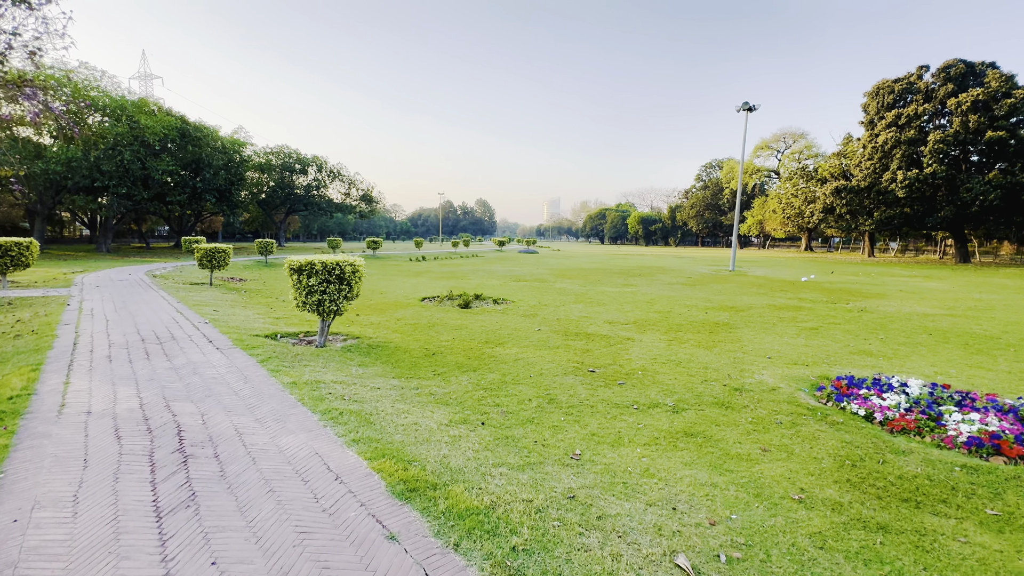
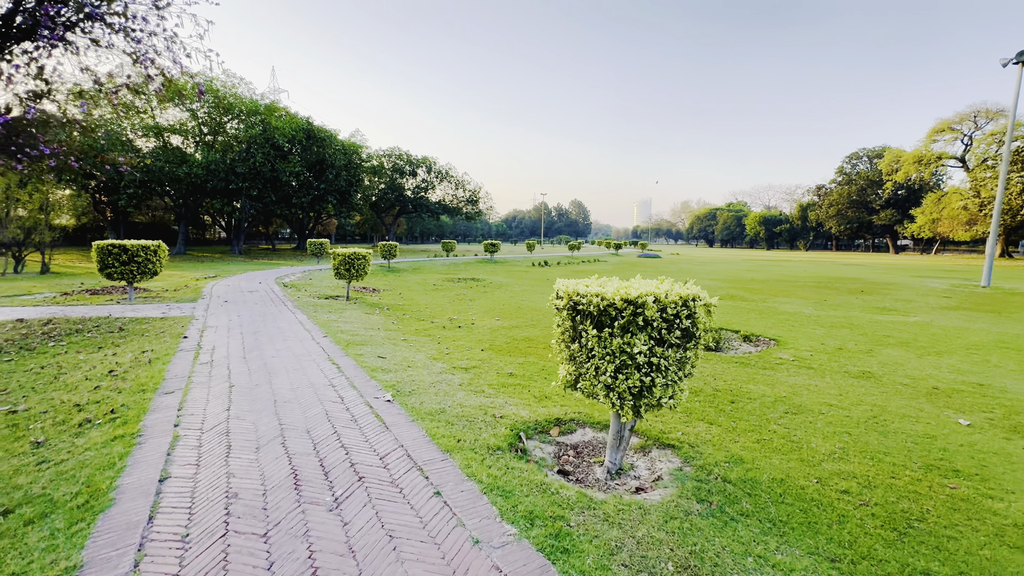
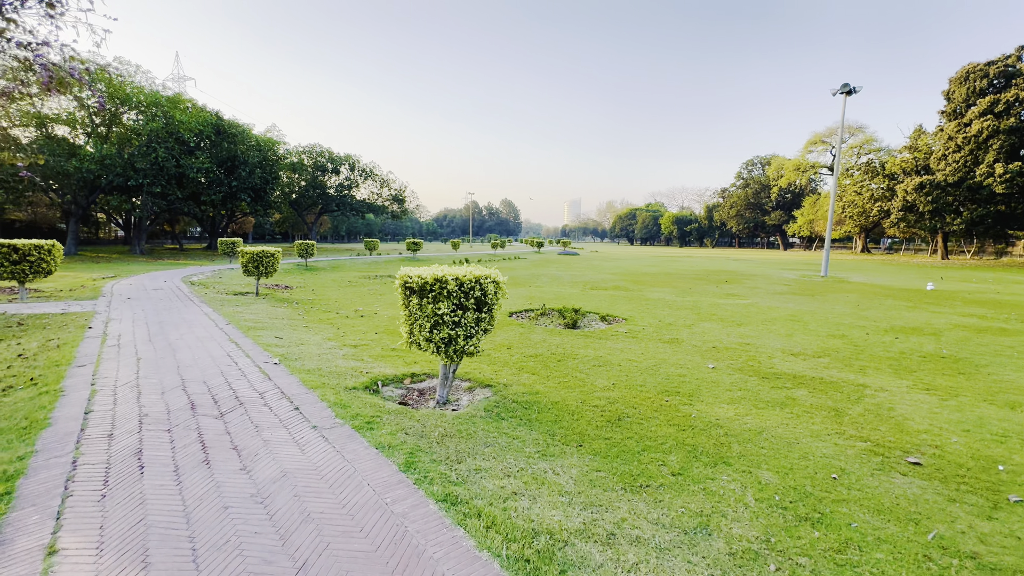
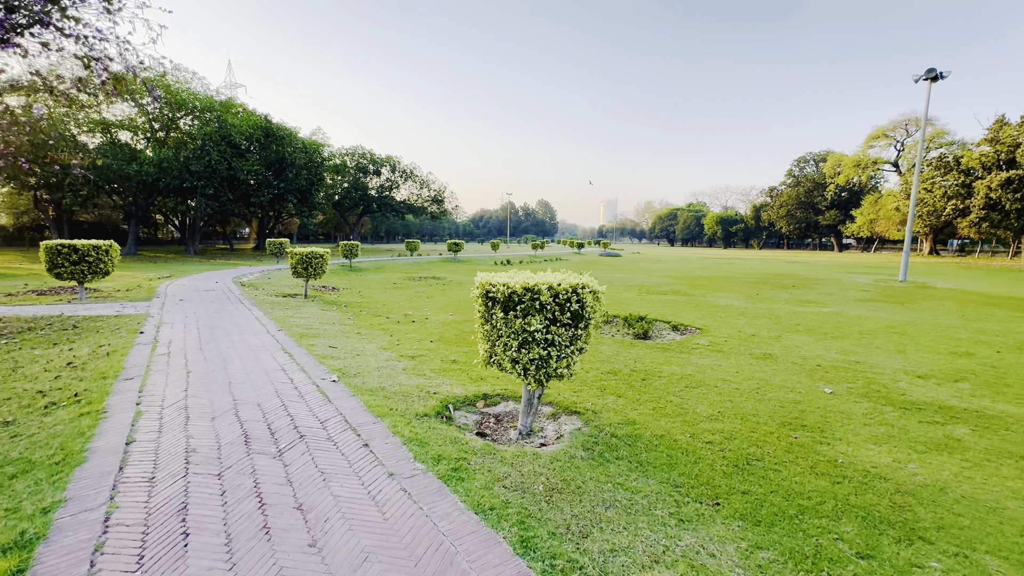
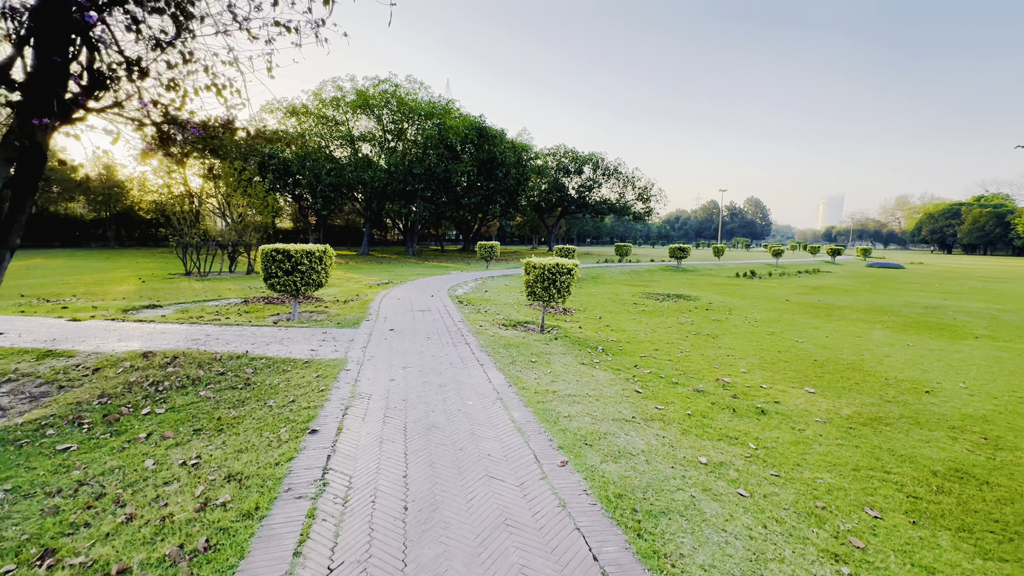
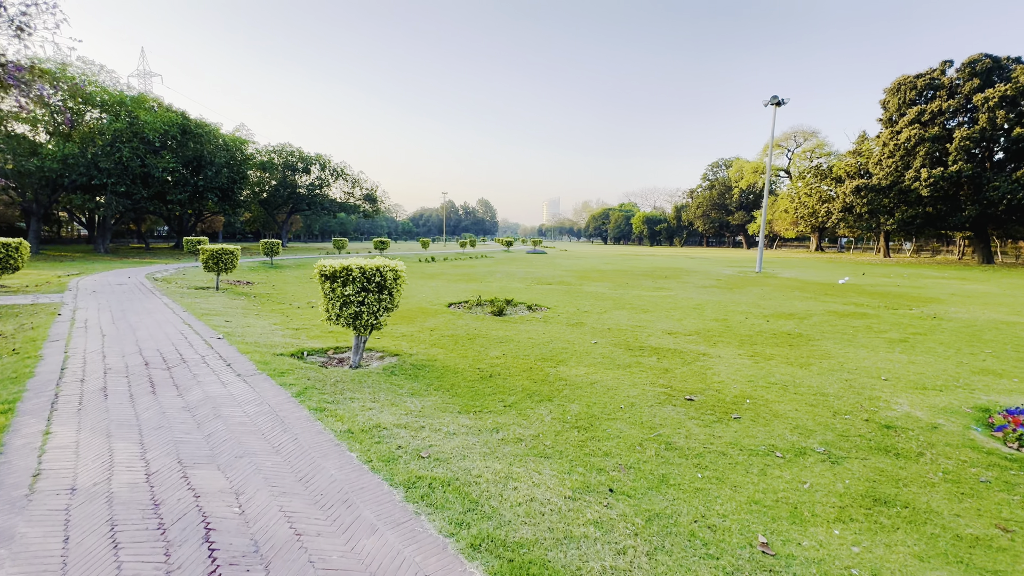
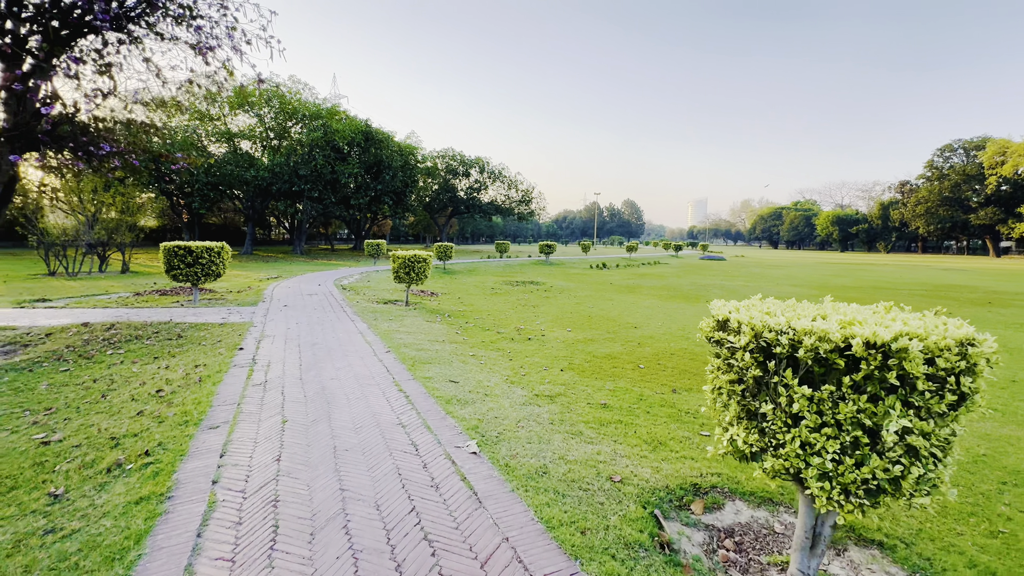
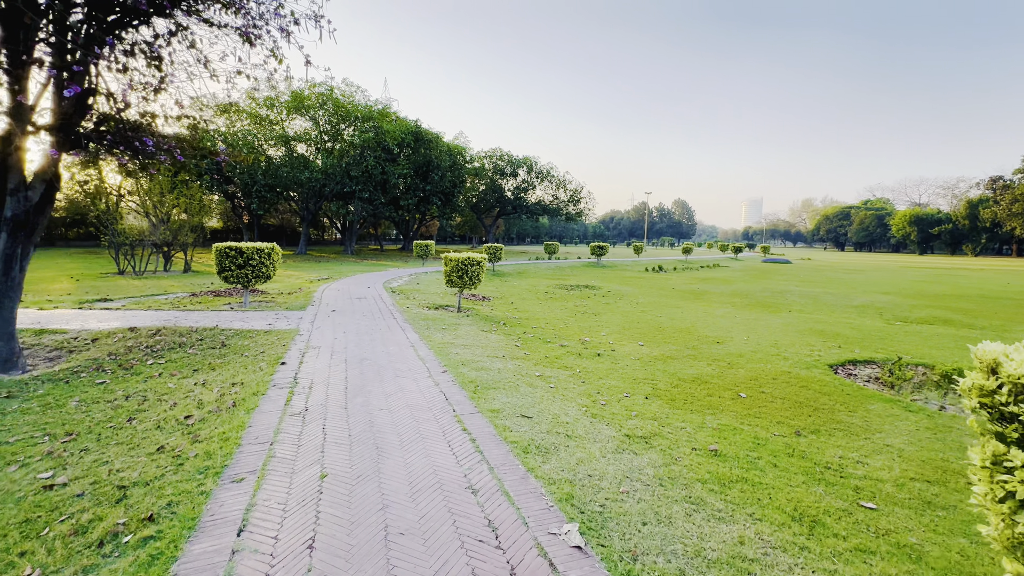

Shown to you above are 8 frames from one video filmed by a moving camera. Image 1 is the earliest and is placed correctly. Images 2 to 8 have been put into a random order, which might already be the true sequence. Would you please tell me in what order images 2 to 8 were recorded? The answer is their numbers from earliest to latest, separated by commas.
6, 3, 4, 2, 7, 8, 5
